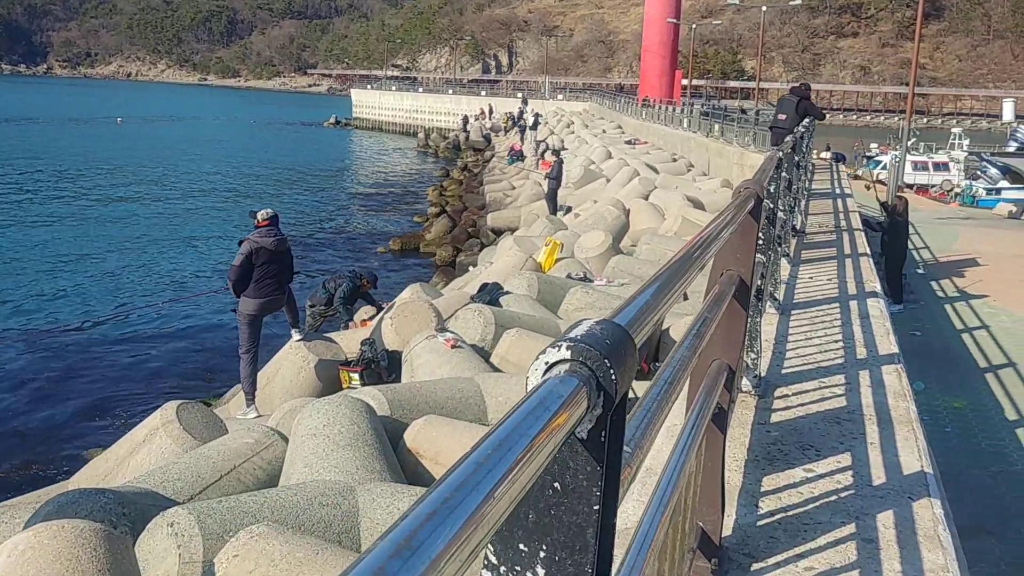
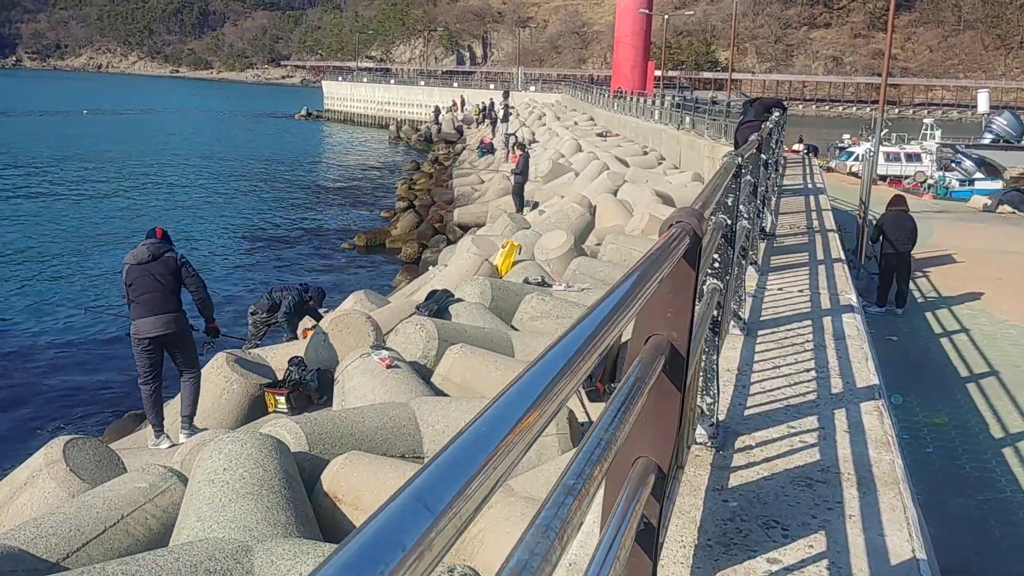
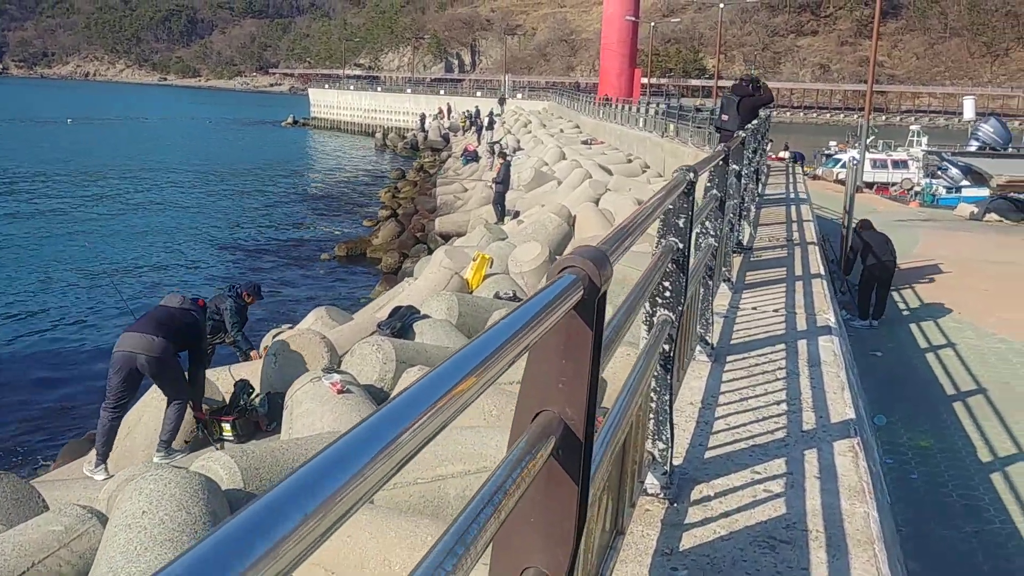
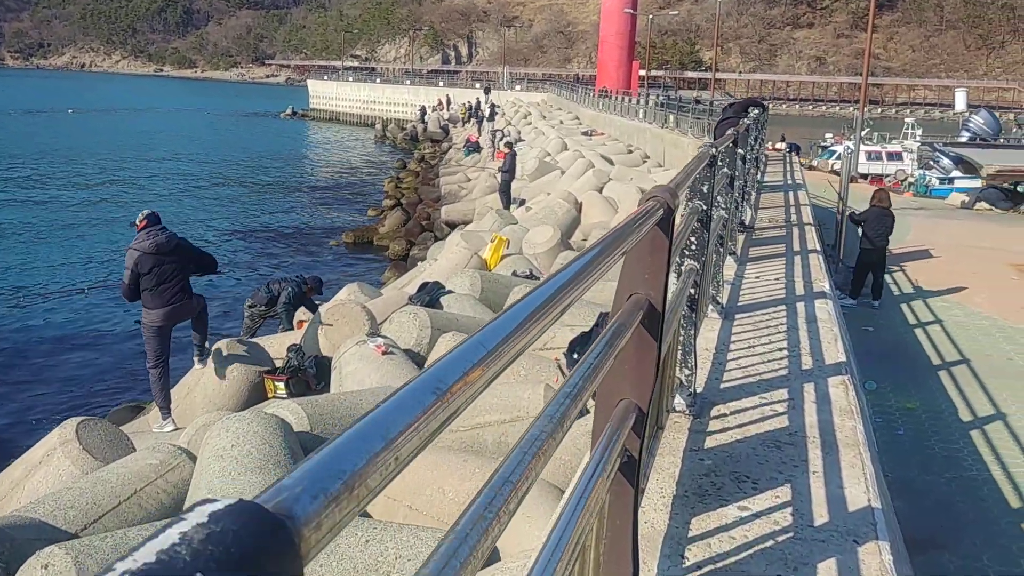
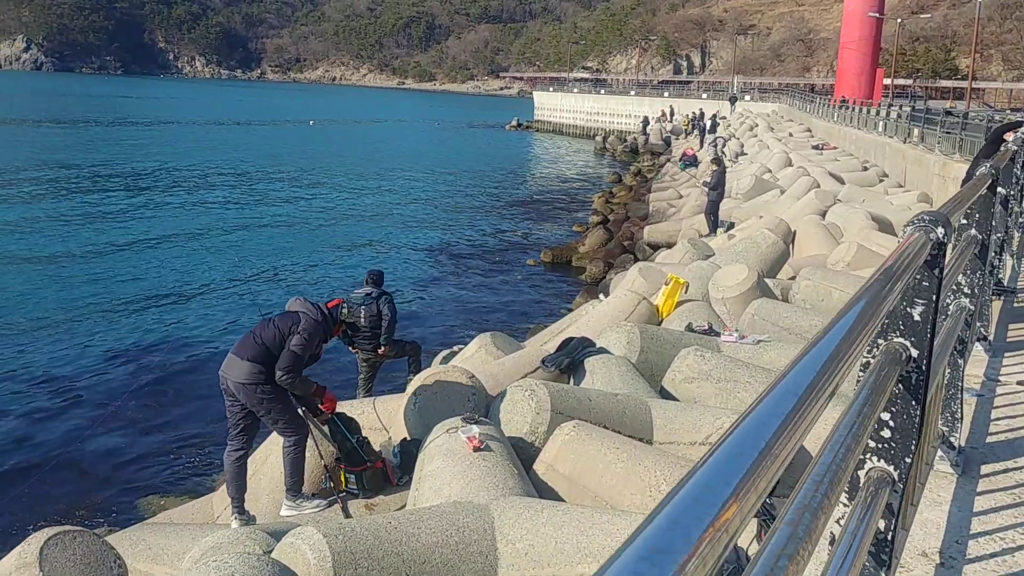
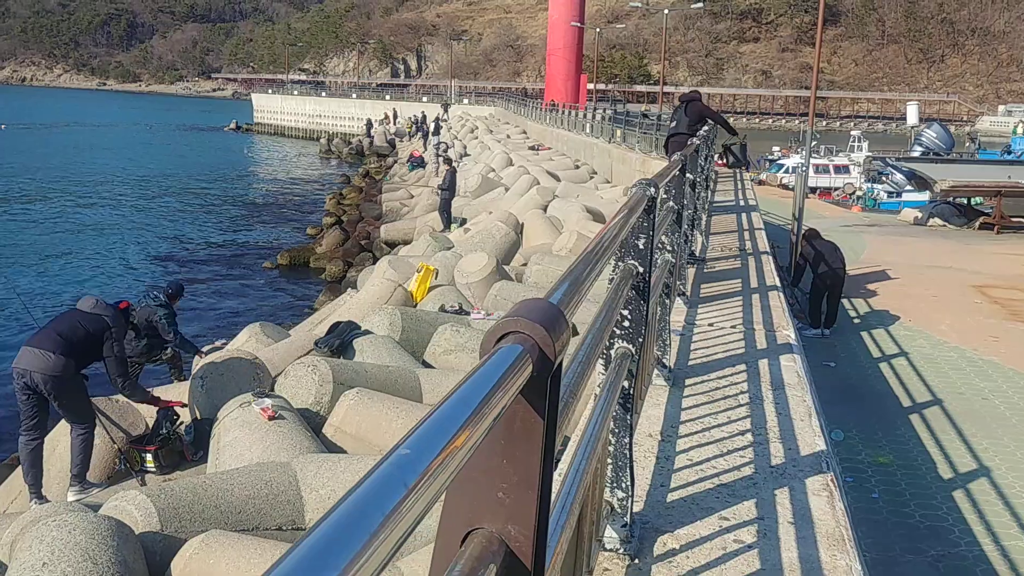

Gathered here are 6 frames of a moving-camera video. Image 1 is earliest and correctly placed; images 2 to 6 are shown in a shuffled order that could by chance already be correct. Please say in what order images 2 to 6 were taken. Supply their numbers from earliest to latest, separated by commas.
4, 2, 3, 6, 5
